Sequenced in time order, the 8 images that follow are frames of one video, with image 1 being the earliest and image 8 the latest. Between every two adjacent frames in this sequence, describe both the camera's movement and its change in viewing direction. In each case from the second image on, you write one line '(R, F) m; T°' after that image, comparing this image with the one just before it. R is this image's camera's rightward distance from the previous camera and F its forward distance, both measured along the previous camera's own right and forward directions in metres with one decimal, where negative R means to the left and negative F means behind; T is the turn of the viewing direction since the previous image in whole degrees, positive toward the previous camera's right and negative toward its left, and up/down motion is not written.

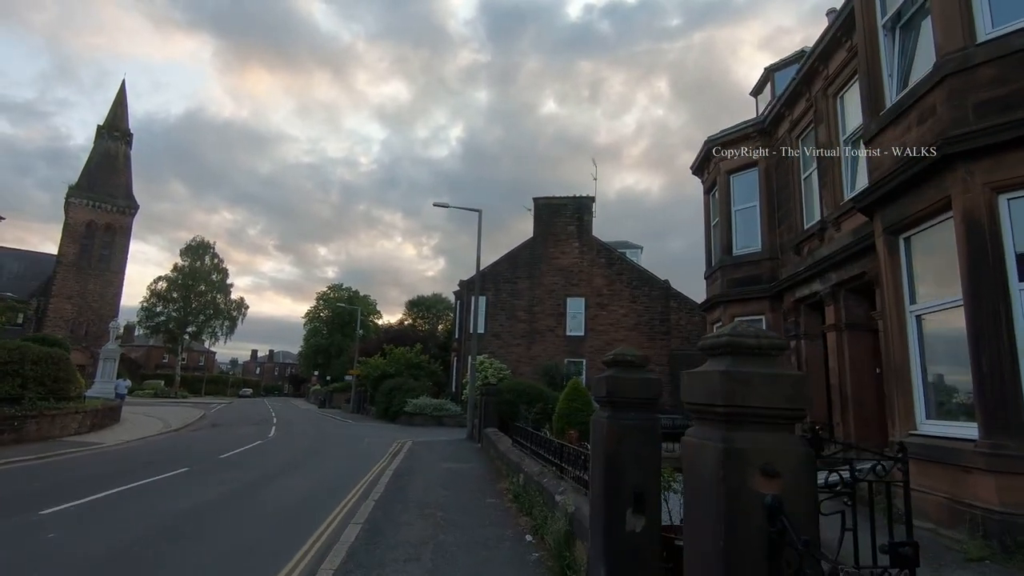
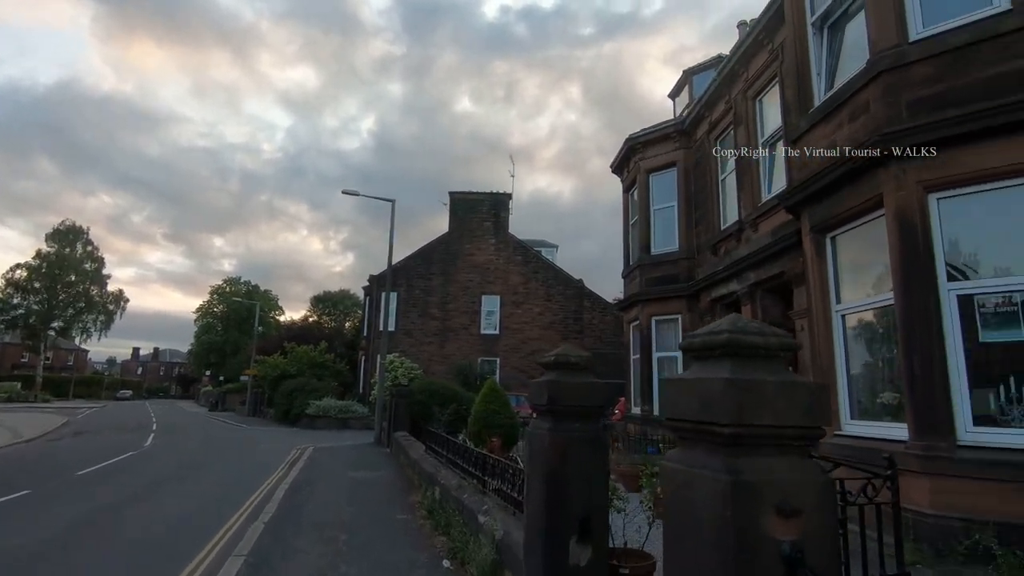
(-0.1, +0.7) m; +9°
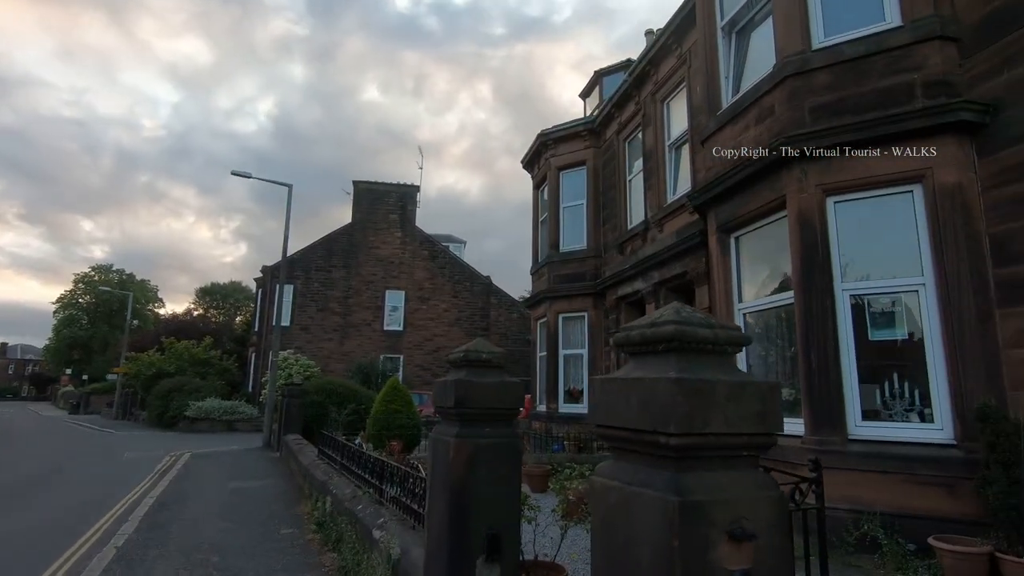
(0.0, +0.4) m; +10°
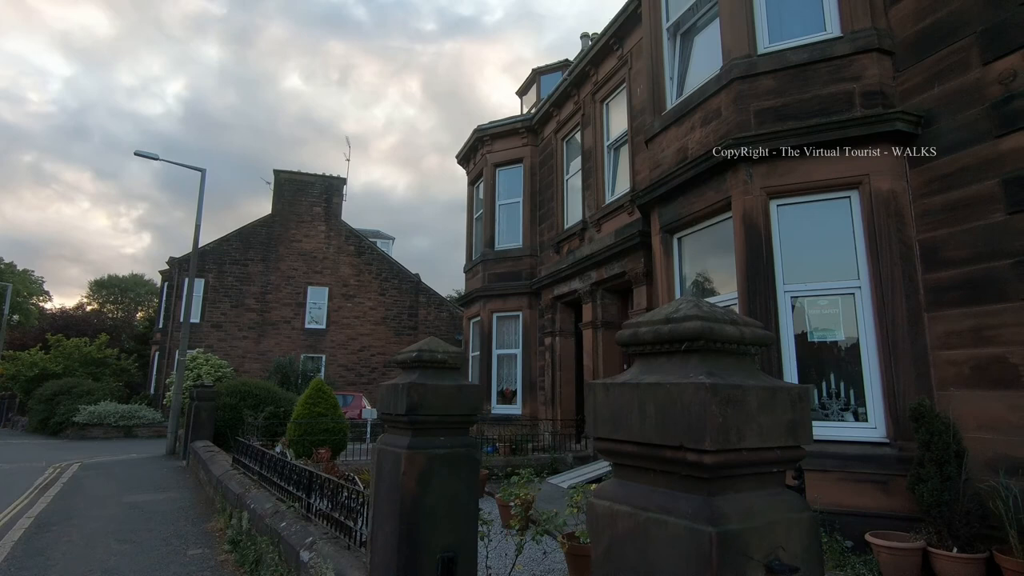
(-0.2, +0.3) m; +8°
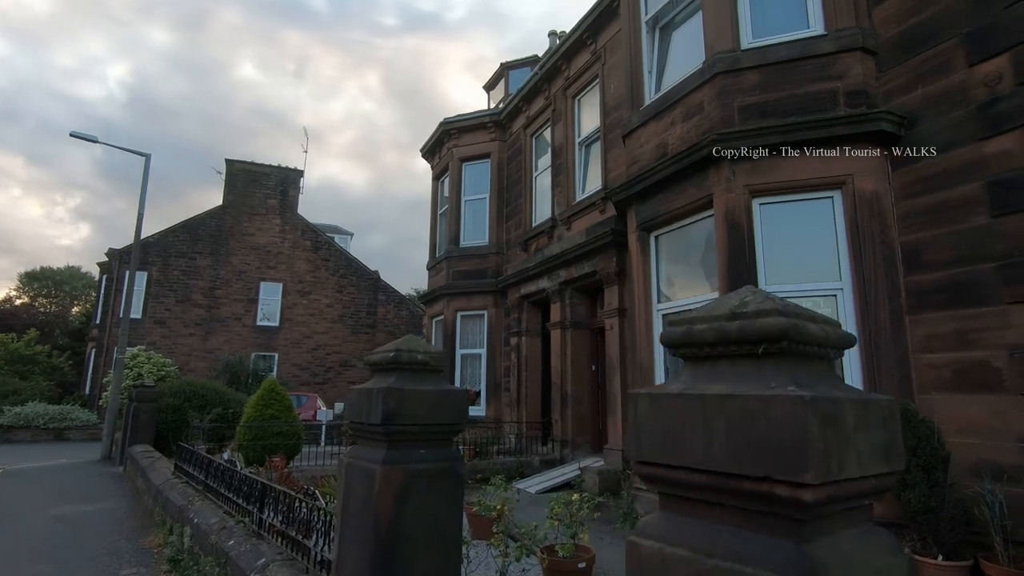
(-0.2, +0.3) m; +4°
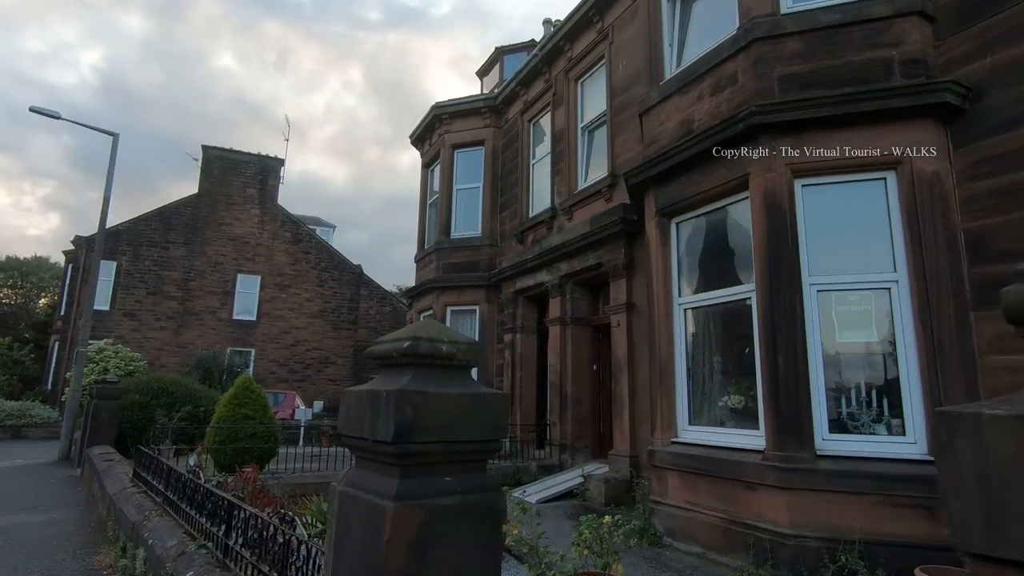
(-0.3, +0.7) m; +2°
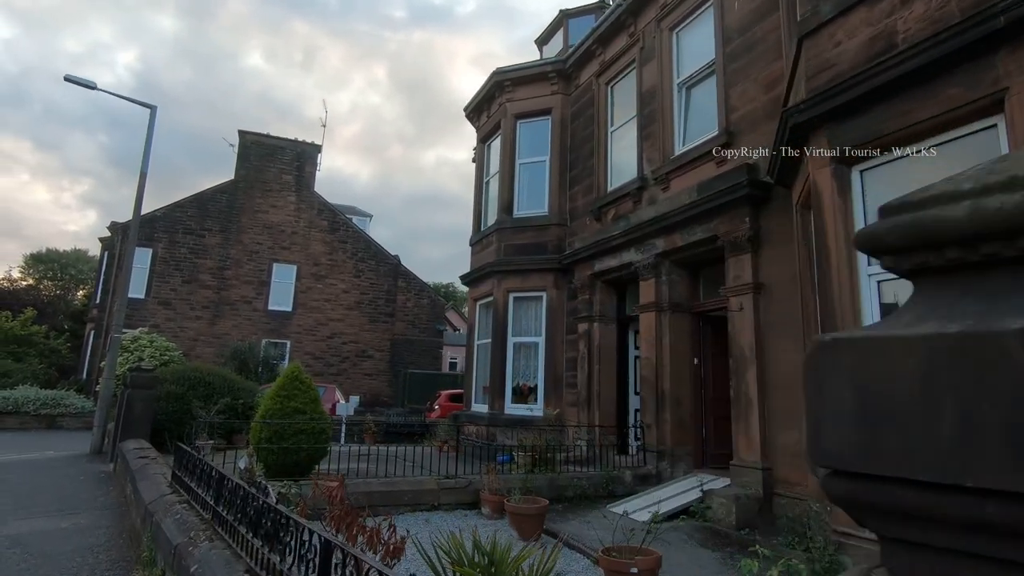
(-0.9, +1.3) m; -2°
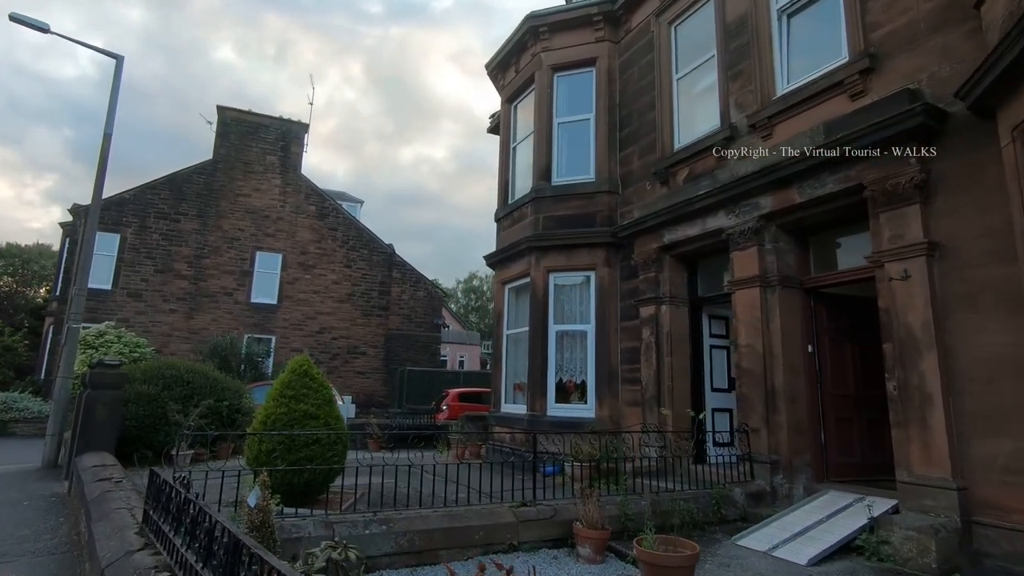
(-1.1, +1.7) m; +2°
